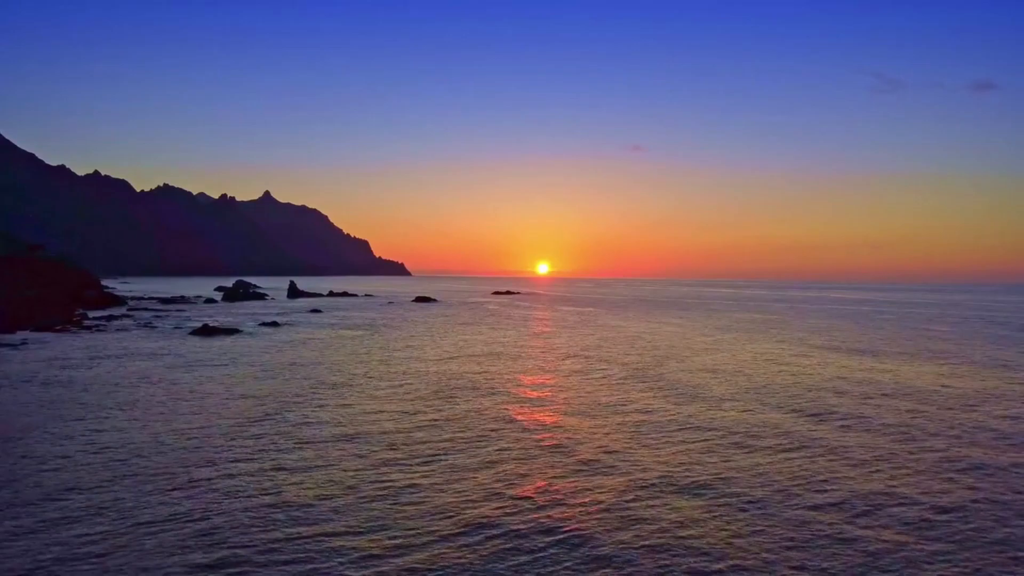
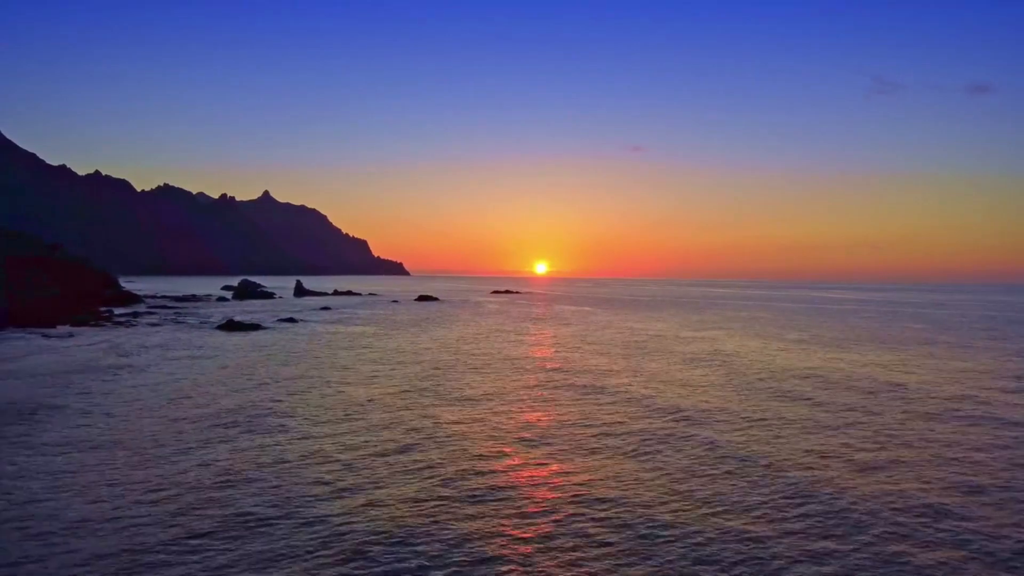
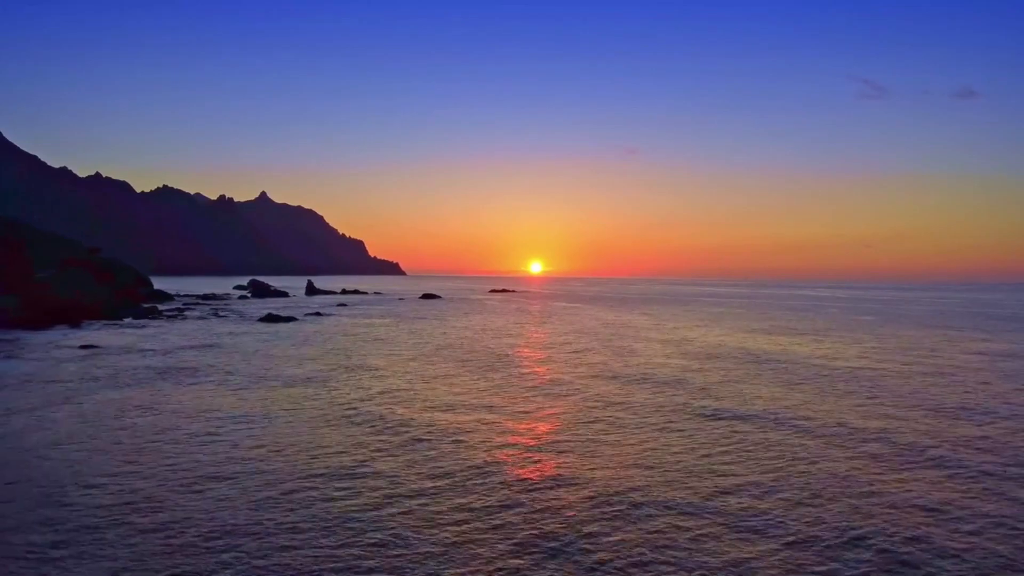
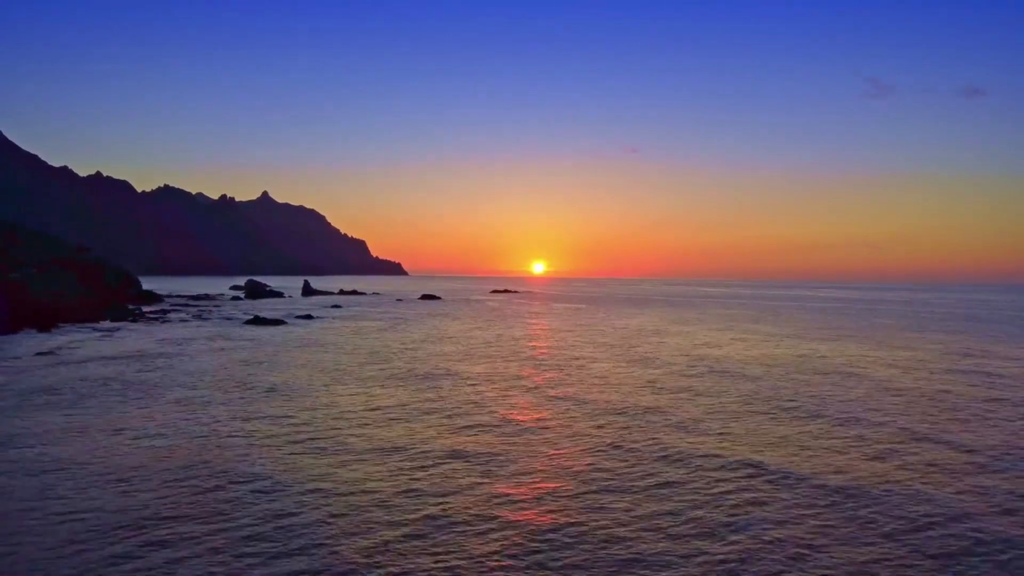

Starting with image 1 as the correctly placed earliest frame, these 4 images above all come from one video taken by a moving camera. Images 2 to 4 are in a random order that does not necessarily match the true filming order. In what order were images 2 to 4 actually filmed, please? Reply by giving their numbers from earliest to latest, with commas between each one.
2, 4, 3
